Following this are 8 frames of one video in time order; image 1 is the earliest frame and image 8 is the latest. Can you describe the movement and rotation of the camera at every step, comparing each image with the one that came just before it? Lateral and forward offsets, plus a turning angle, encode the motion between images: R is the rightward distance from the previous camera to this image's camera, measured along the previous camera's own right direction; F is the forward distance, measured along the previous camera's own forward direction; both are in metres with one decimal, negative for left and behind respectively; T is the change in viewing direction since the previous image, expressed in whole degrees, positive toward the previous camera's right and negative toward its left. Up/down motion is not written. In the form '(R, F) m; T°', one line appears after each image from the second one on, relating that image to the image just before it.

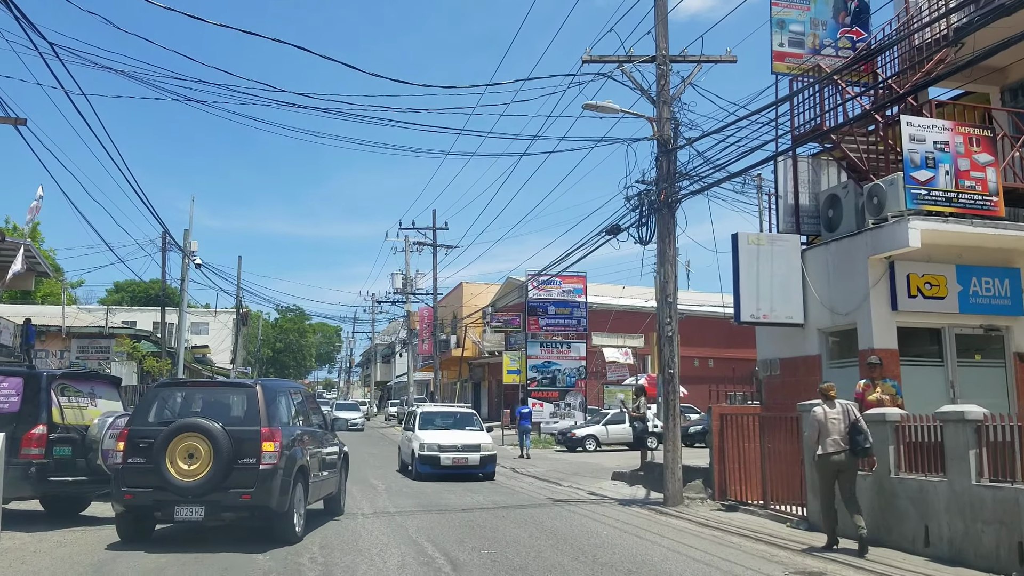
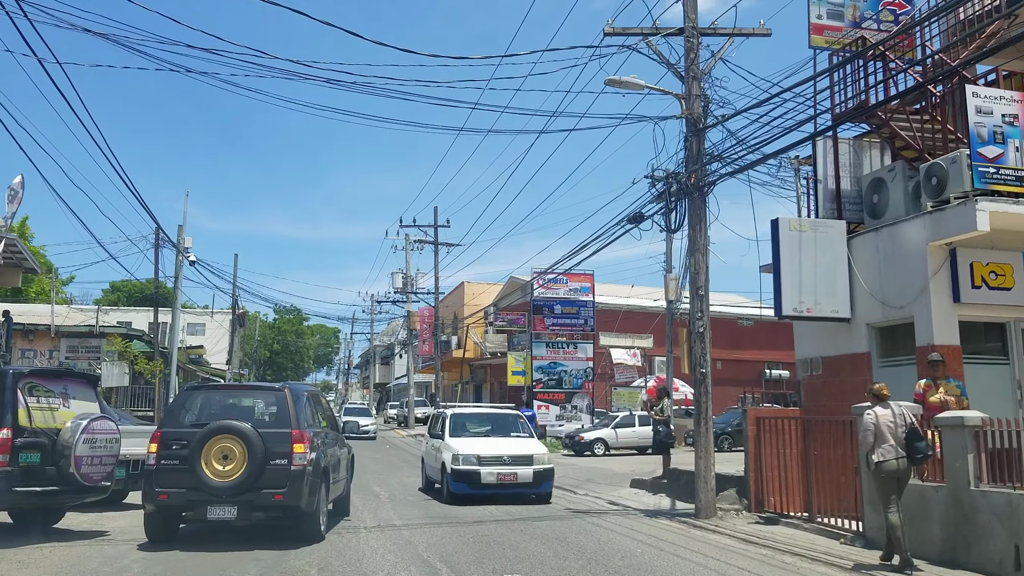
(-0.2, +1.1) m; 0°
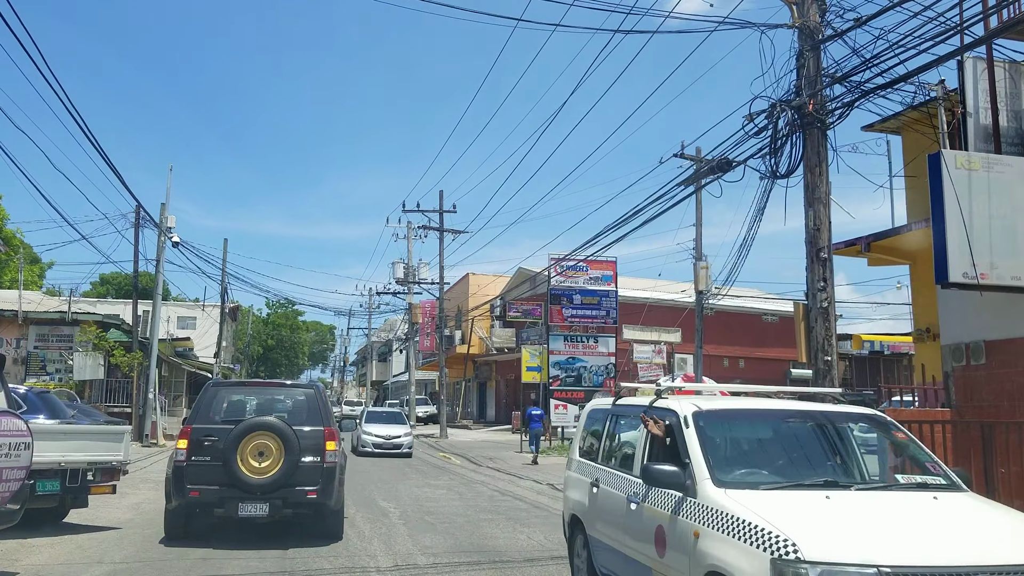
(-0.6, +2.8) m; 0°
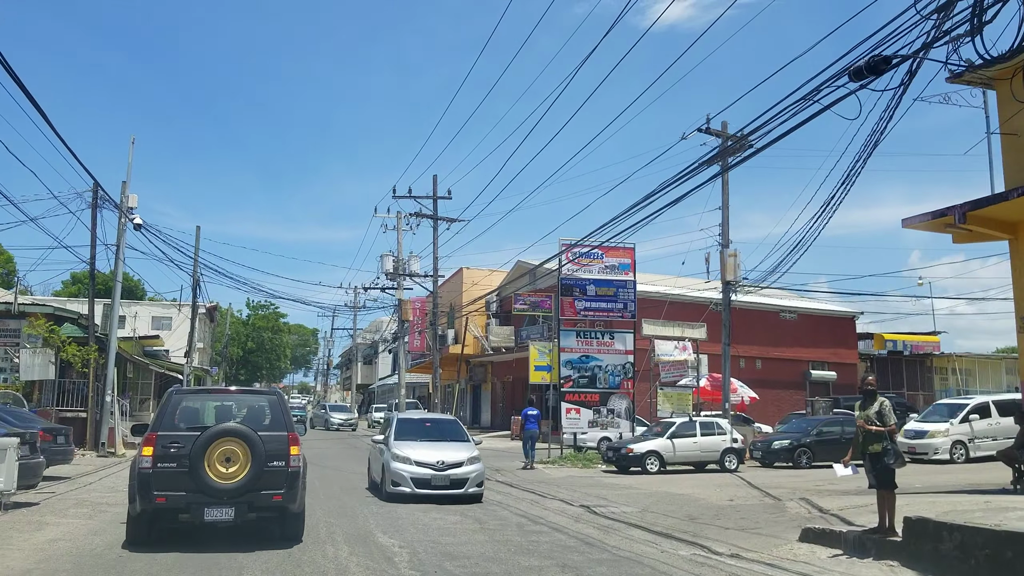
(-0.6, +3.1) m; +1°
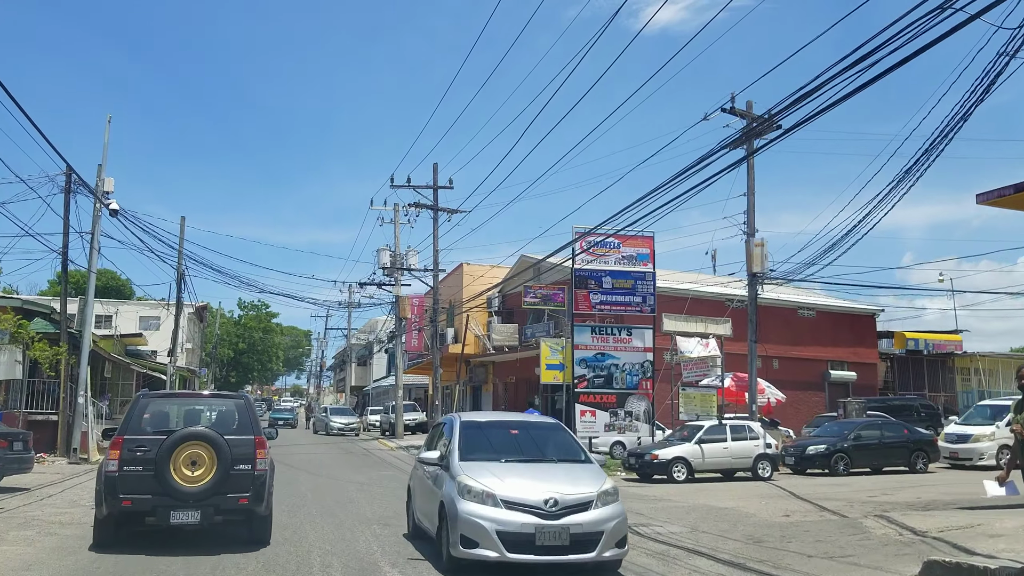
(-0.4, +2.0) m; 0°
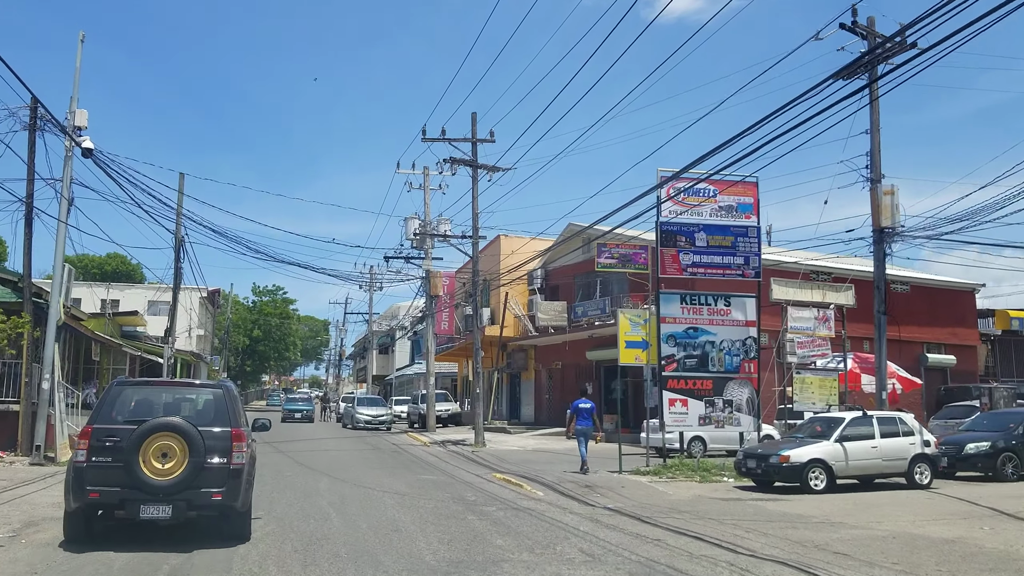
(-1.1, +4.6) m; -1°
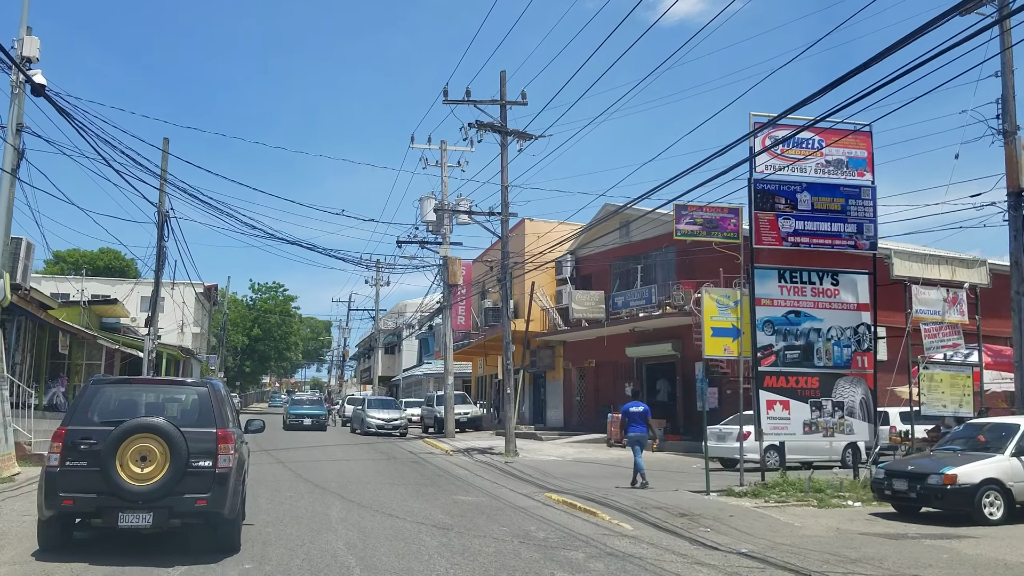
(-0.9, +3.7) m; 0°
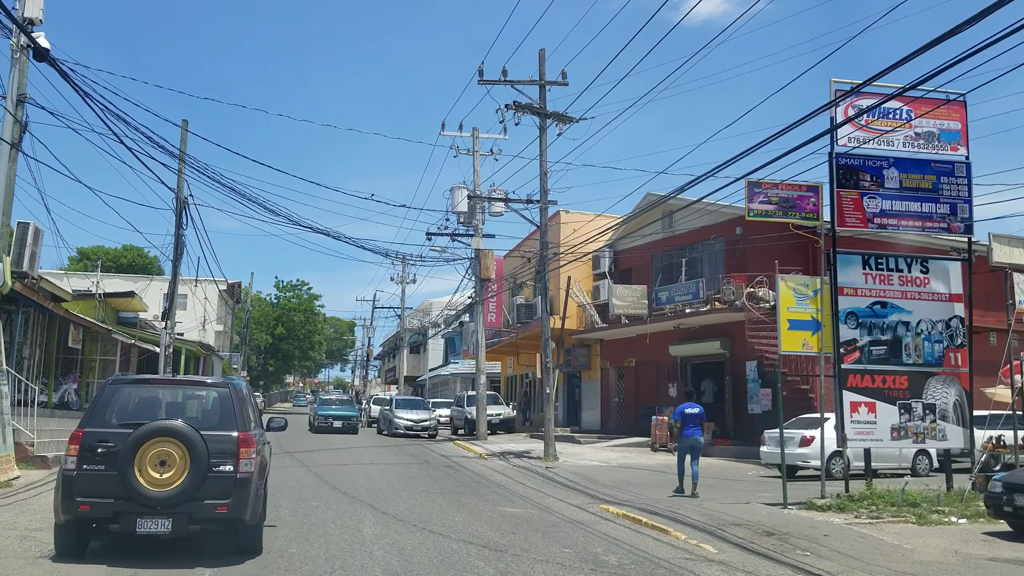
(-0.4, +1.5) m; -1°
